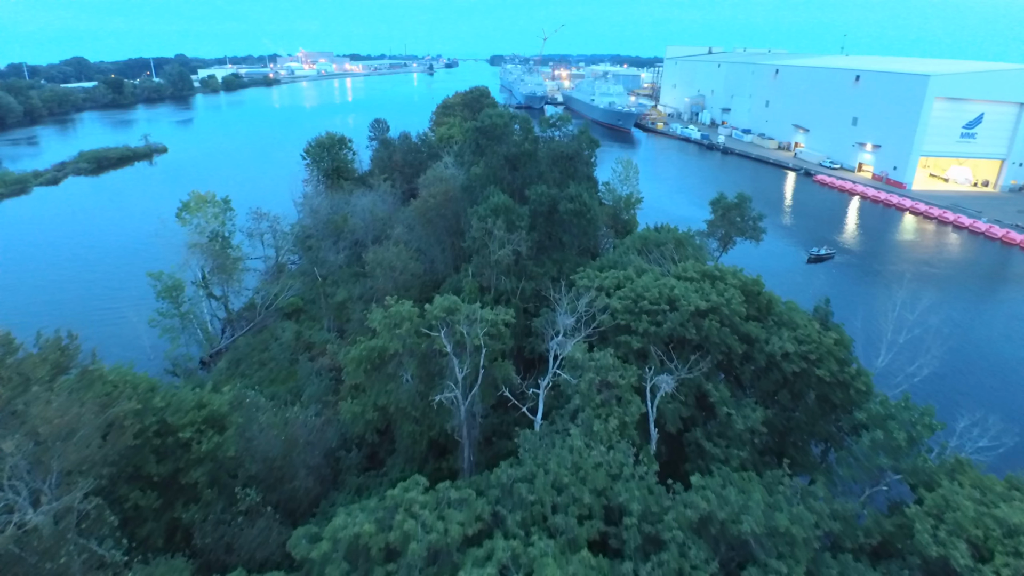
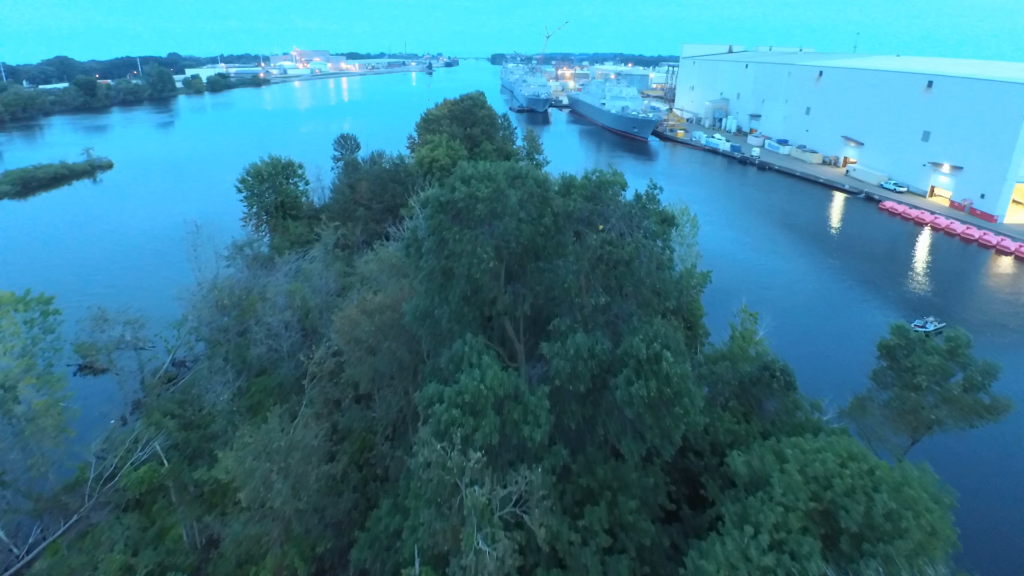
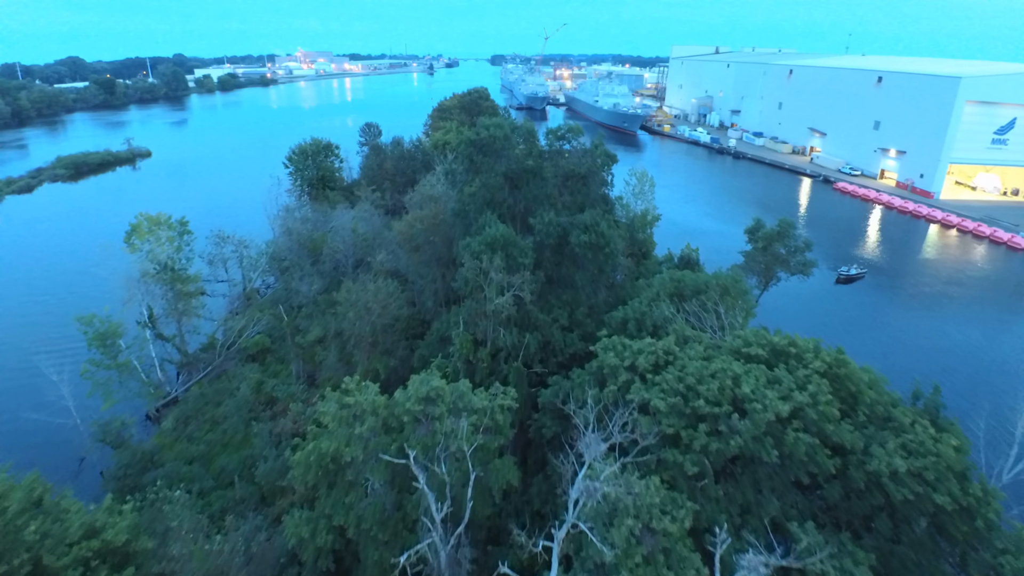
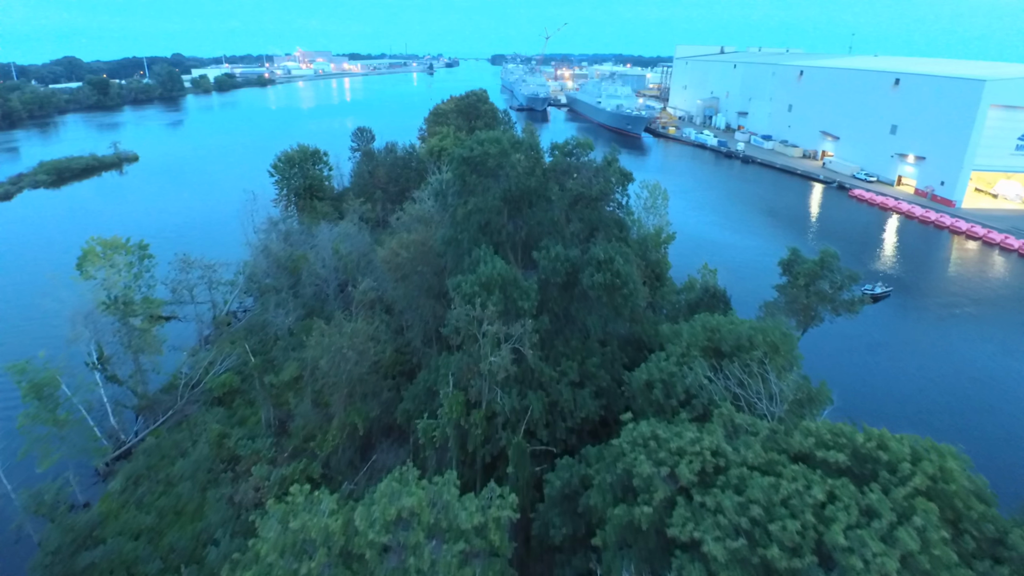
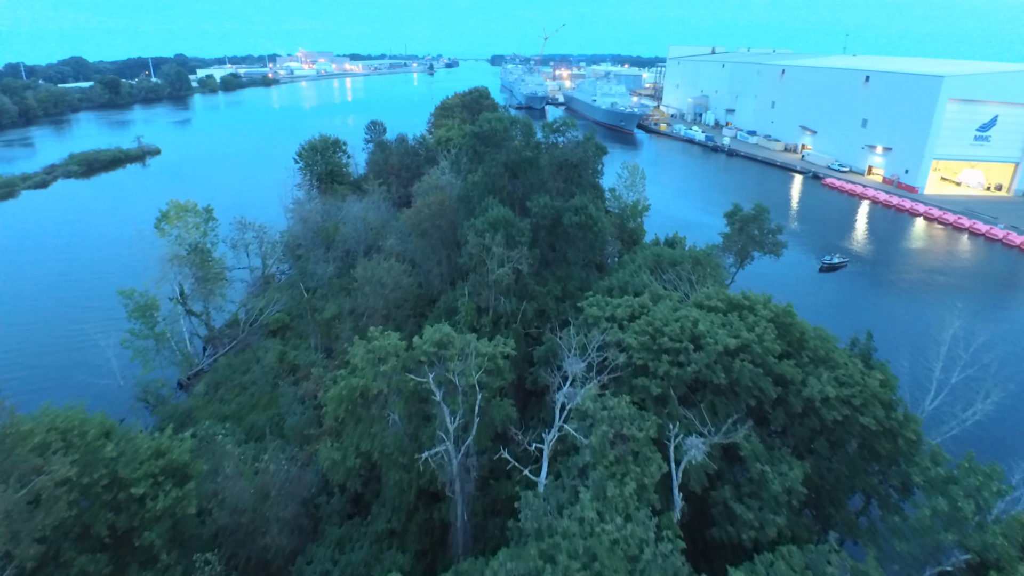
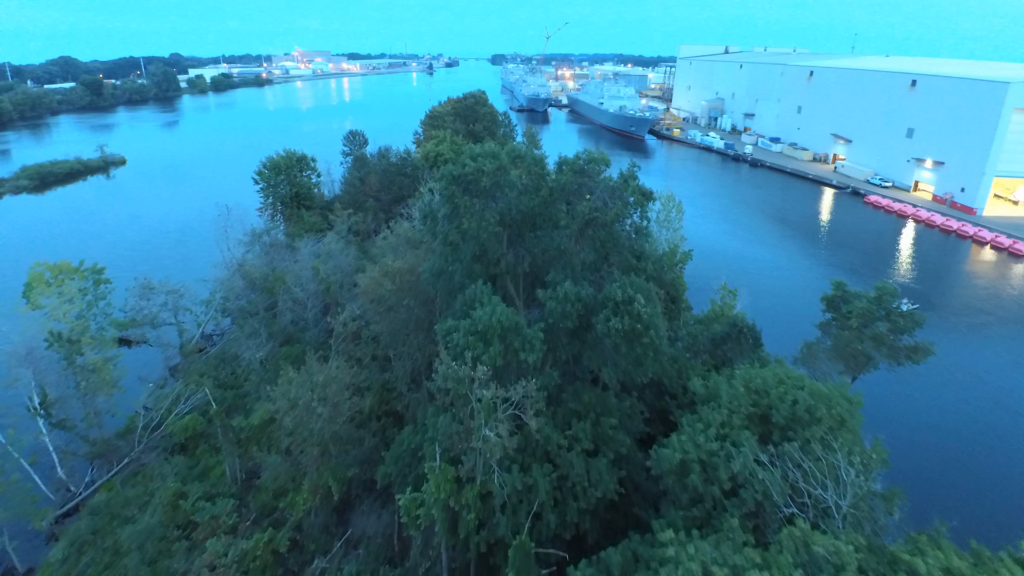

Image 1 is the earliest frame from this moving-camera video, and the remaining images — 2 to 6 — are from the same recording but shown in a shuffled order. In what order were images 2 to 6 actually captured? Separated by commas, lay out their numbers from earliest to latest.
5, 3, 4, 6, 2
